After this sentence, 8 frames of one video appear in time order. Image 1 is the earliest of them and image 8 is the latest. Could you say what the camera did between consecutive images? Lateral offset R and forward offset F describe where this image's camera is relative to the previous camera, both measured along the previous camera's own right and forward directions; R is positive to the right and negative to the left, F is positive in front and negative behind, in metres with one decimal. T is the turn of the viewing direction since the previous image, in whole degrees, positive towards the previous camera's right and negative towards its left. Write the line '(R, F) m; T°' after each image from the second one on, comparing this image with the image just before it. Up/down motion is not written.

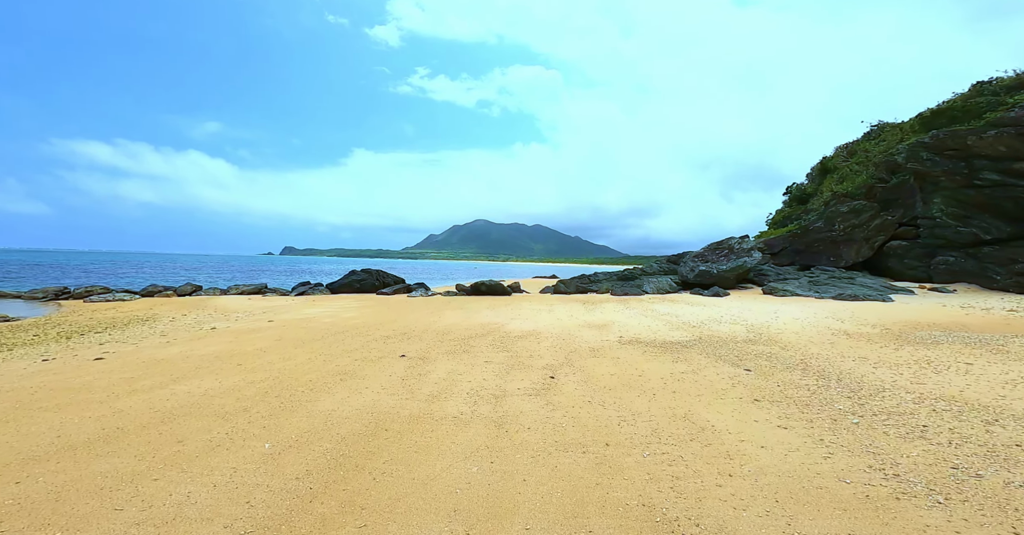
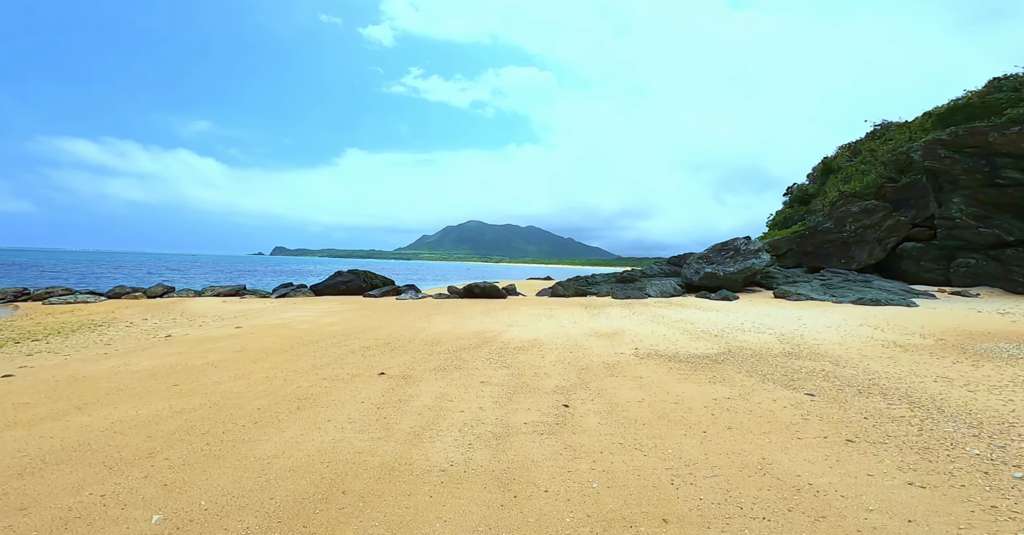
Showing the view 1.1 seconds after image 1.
(-0.2, +1.6) m; +1°
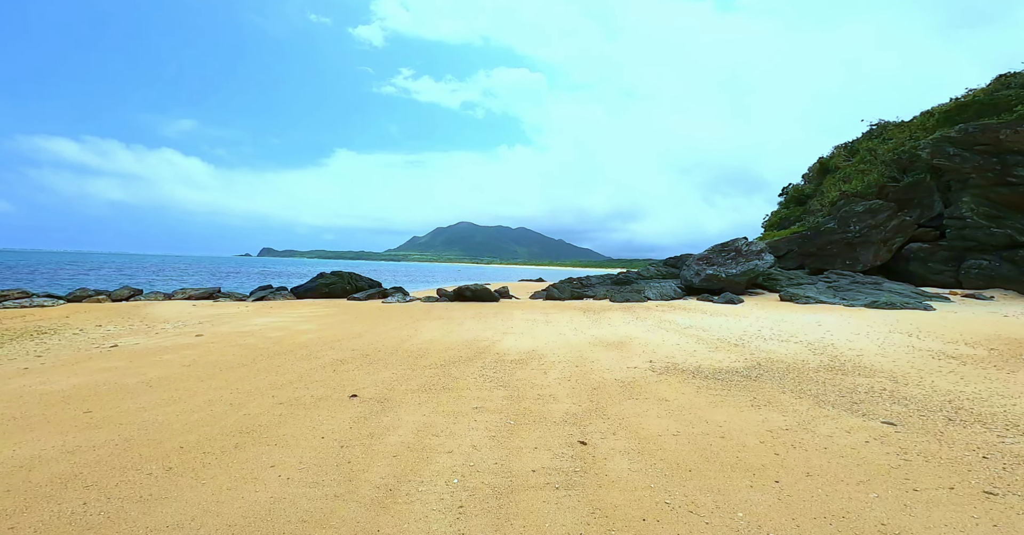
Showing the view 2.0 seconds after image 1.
(-0.1, +1.4) m; +1°
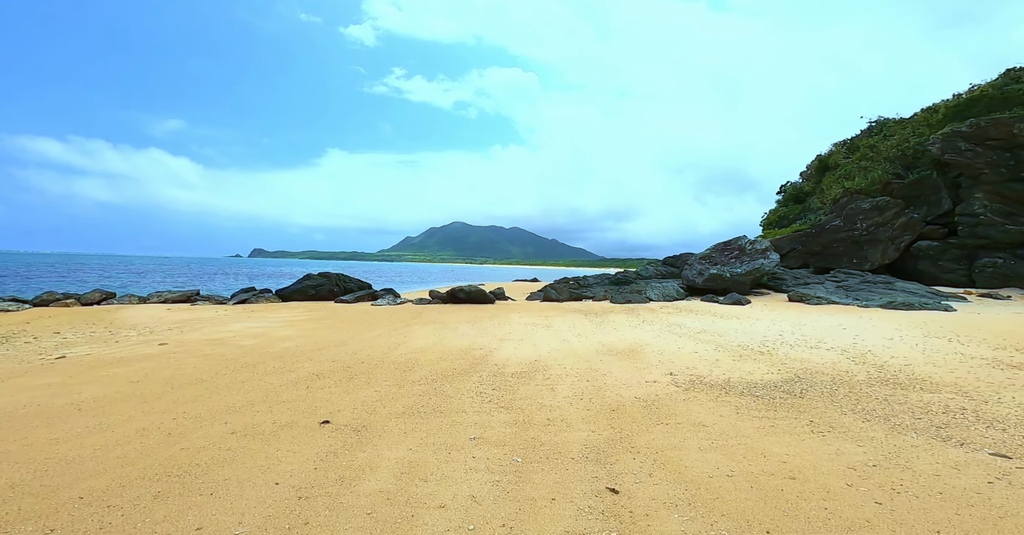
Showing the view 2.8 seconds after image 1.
(-0.1, +1.1) m; +1°
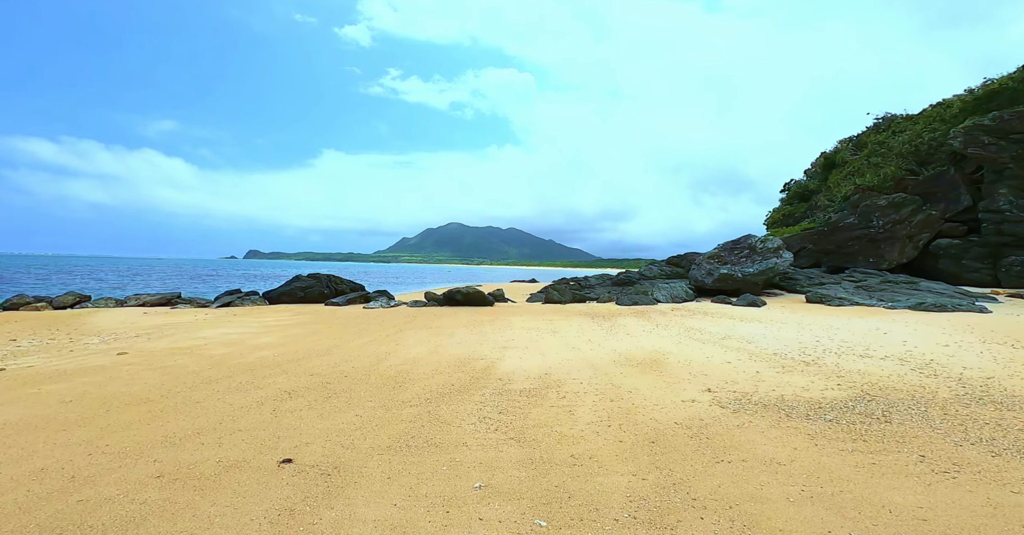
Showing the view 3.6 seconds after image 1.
(-0.2, +1.3) m; 0°
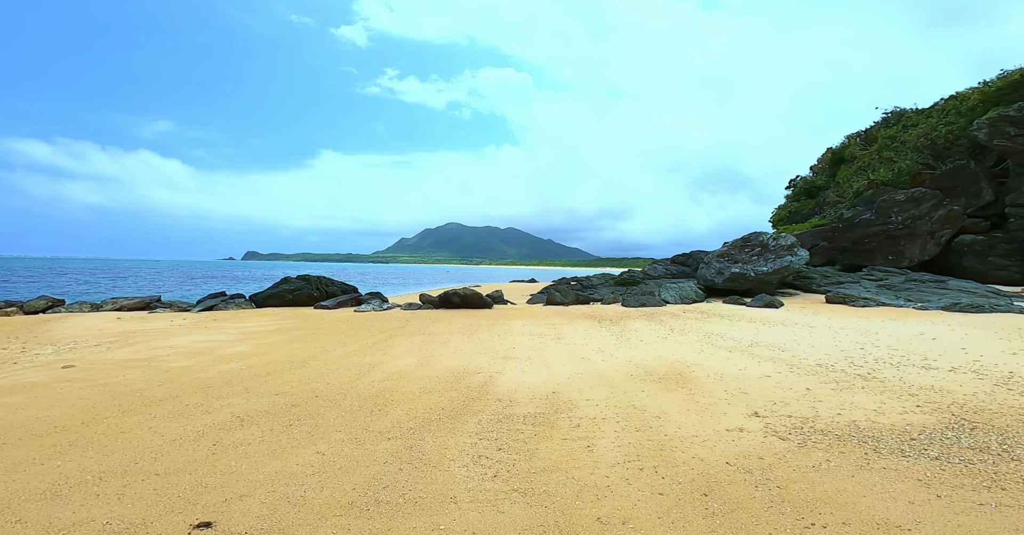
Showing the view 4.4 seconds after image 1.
(0.0, +1.3) m; 0°
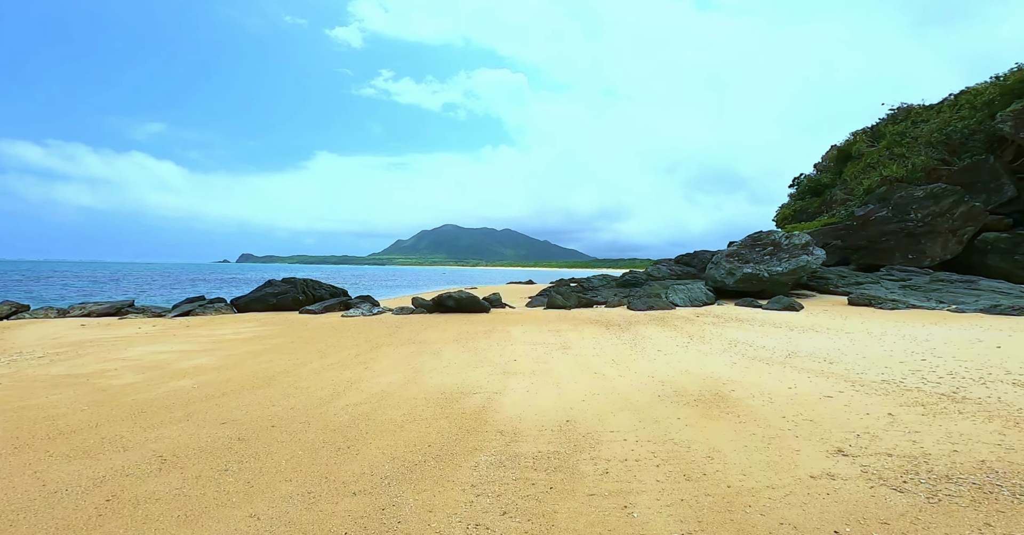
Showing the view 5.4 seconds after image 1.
(-0.1, +1.3) m; 0°
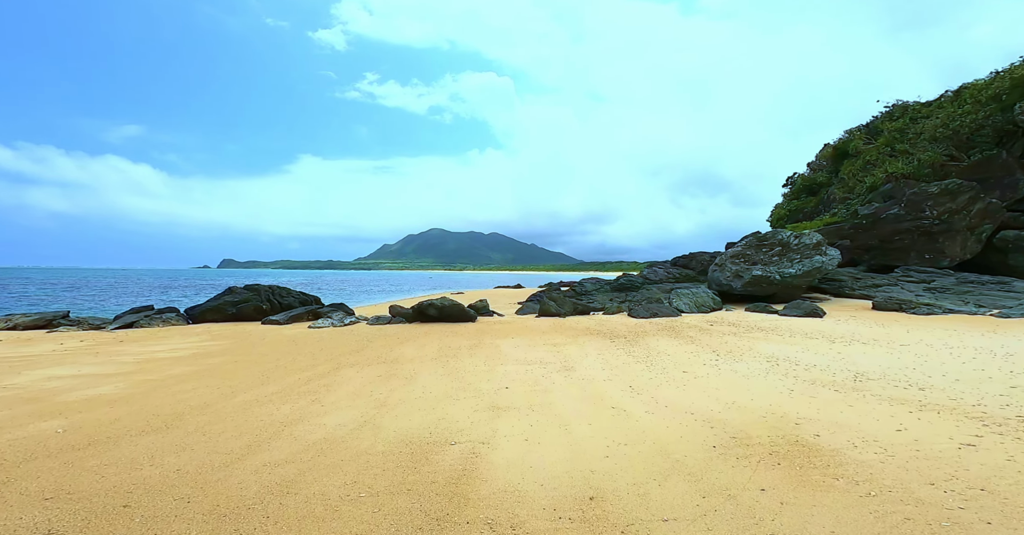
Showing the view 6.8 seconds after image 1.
(-0.1, +2.0) m; +2°
